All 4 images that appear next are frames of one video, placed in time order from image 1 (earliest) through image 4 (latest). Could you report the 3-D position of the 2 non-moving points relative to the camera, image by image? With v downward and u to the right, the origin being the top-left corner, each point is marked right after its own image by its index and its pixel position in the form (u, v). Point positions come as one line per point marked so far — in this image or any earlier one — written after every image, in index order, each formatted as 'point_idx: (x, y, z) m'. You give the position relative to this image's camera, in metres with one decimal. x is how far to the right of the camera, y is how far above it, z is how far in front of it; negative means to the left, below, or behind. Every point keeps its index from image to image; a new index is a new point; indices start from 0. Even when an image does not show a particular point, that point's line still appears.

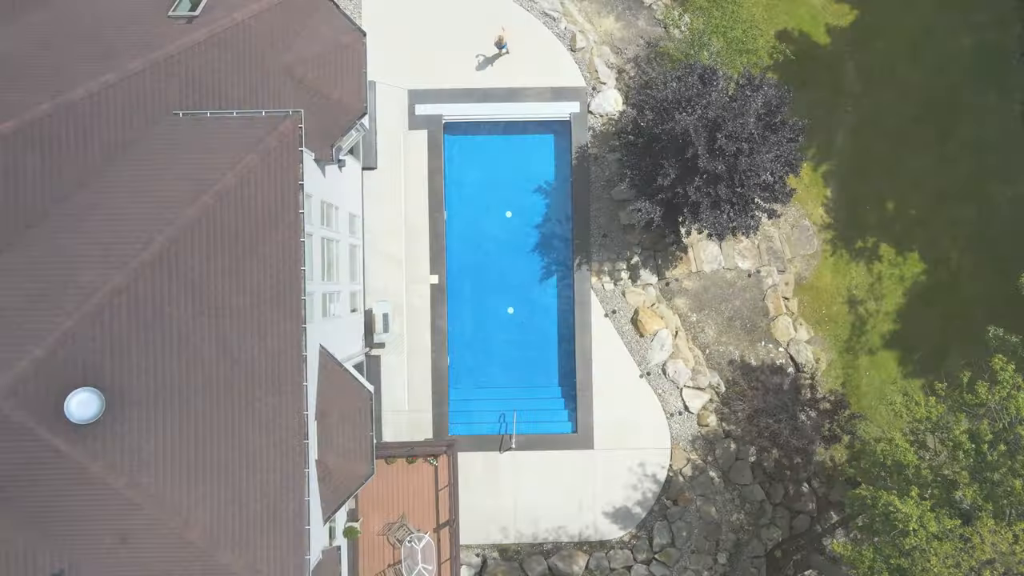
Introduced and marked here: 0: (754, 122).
0: (+7.7, +5.3, +18.8) m
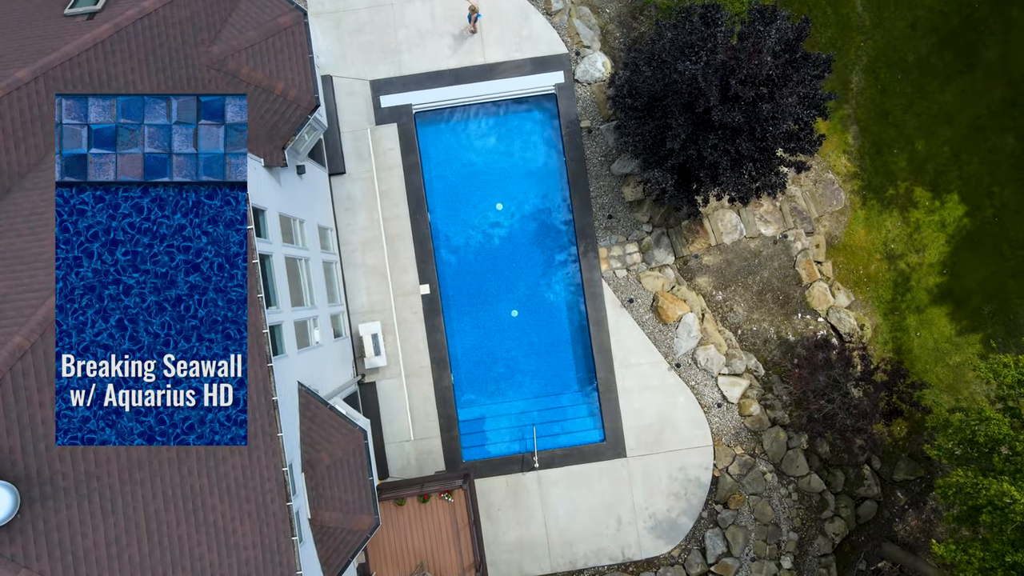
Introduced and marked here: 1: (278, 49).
0: (+7.0, +6.2, +16.1) m
1: (-5.9, +6.0, +15.0) m
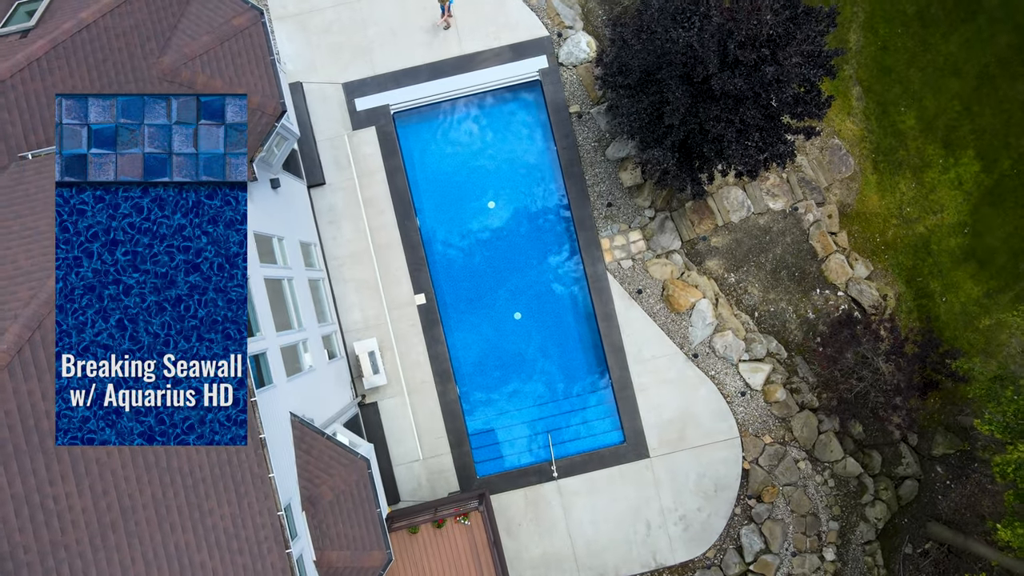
0: (+6.5, +6.7, +14.9) m
1: (-6.4, +5.4, +13.8) m
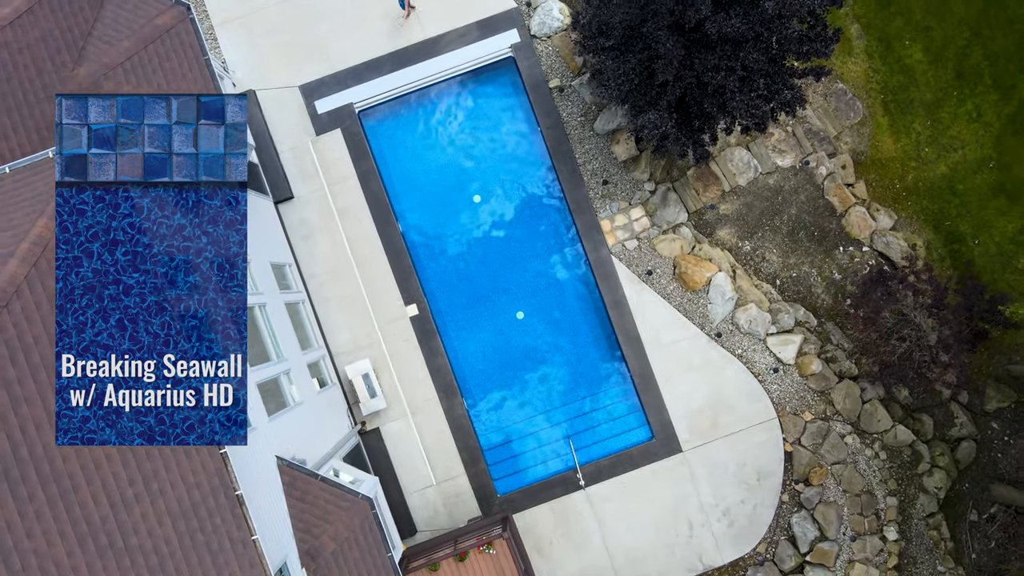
0: (+5.5, +7.5, +13.2) m
1: (-7.1, +4.7, +12.1) m
